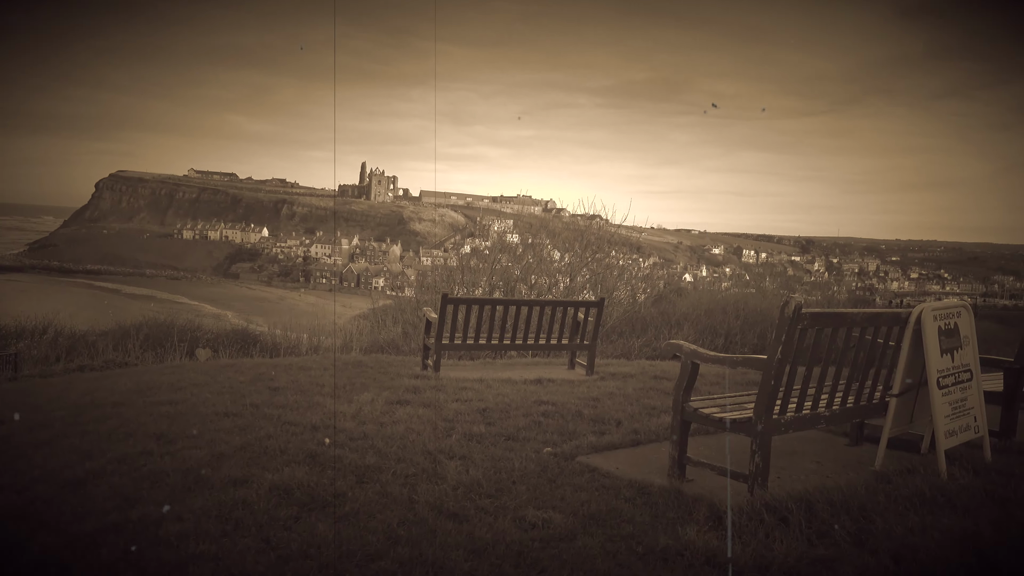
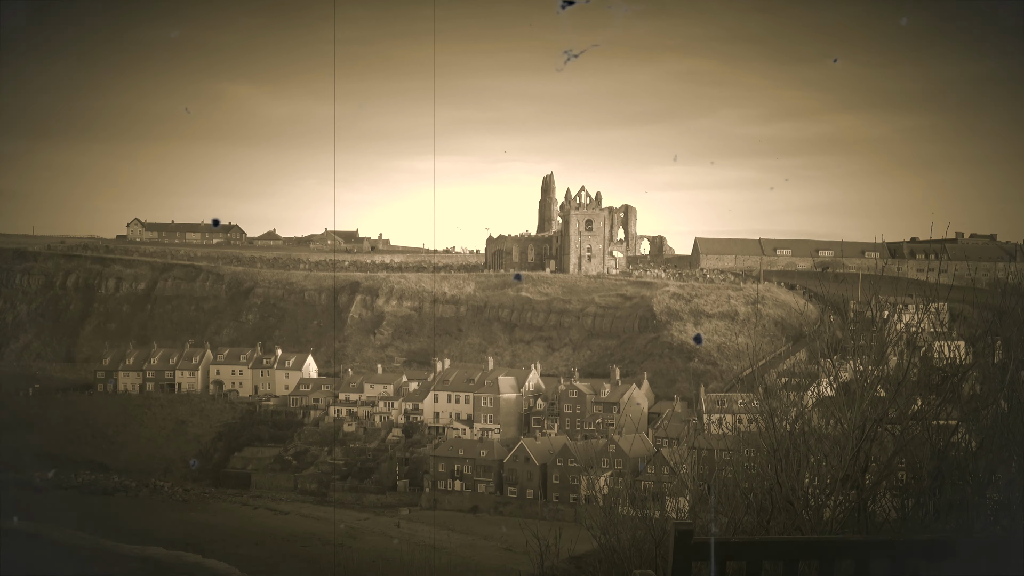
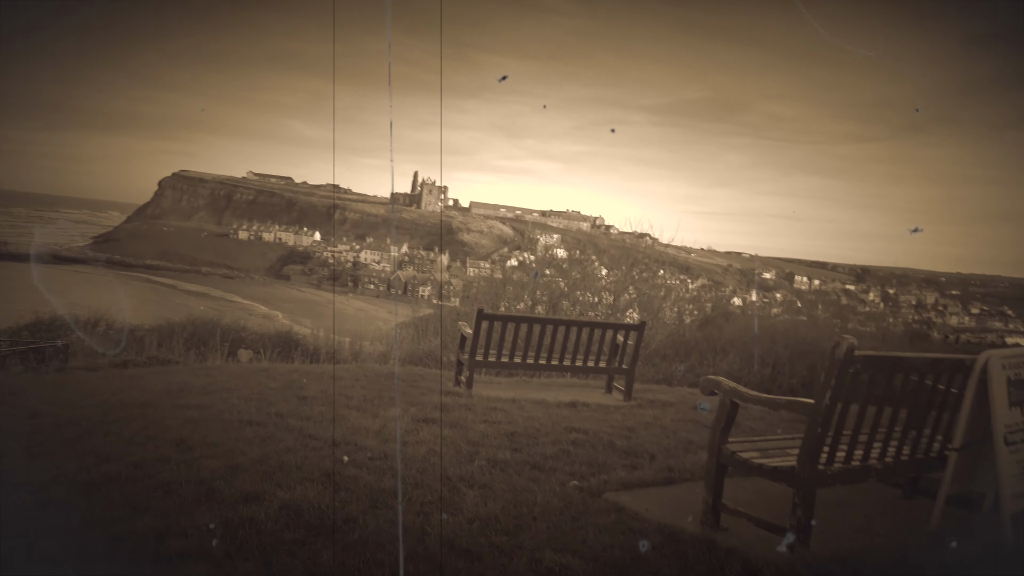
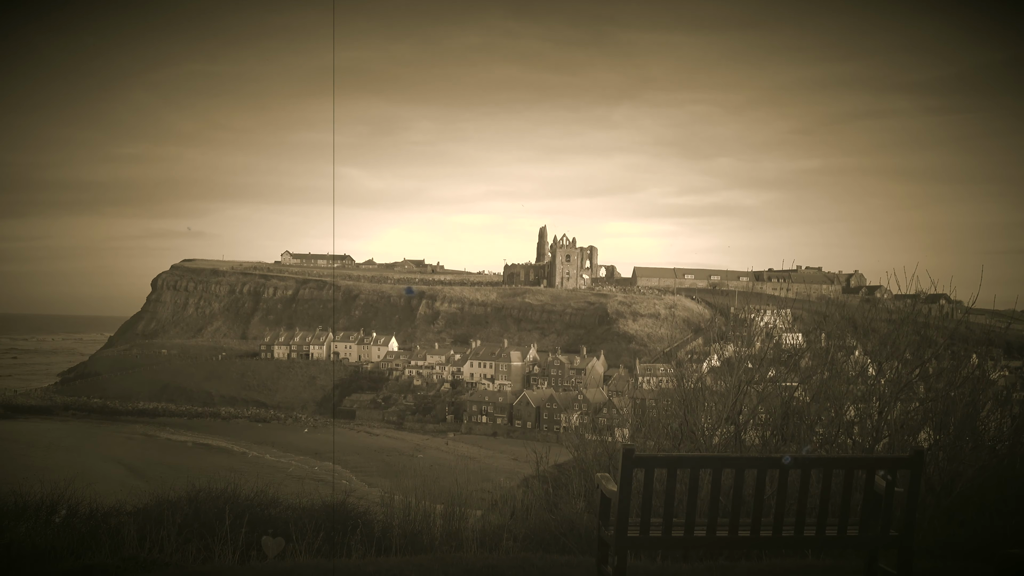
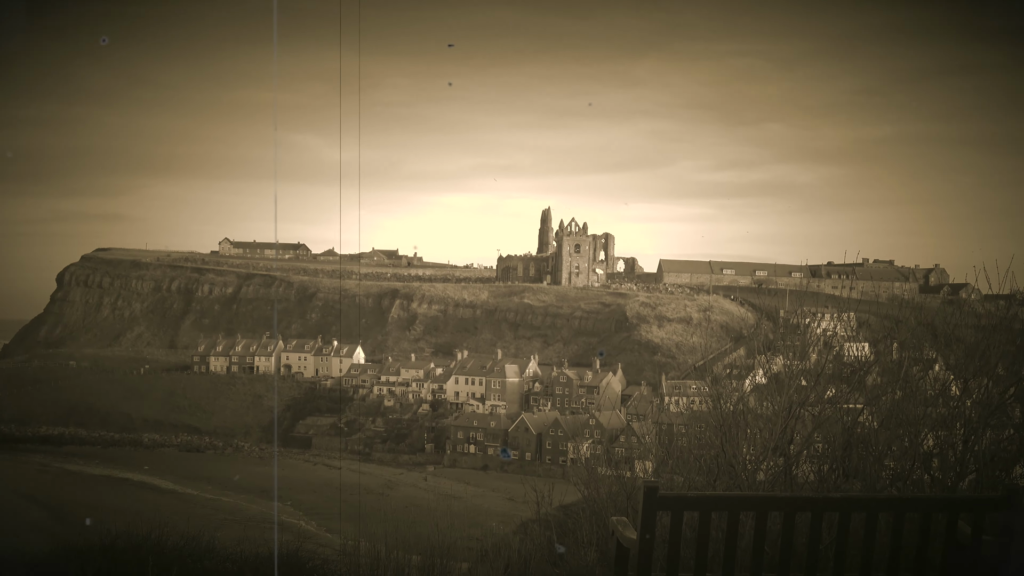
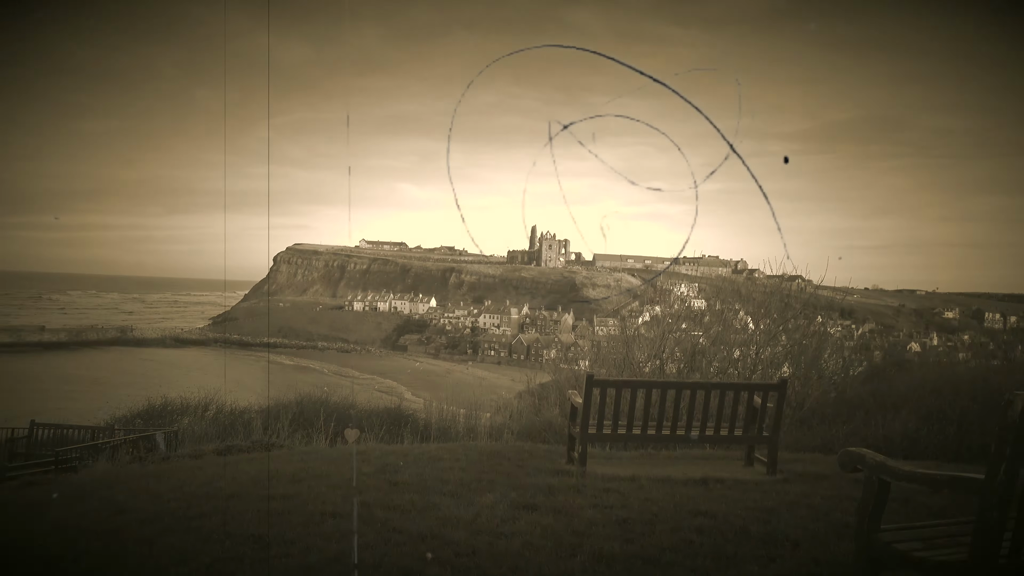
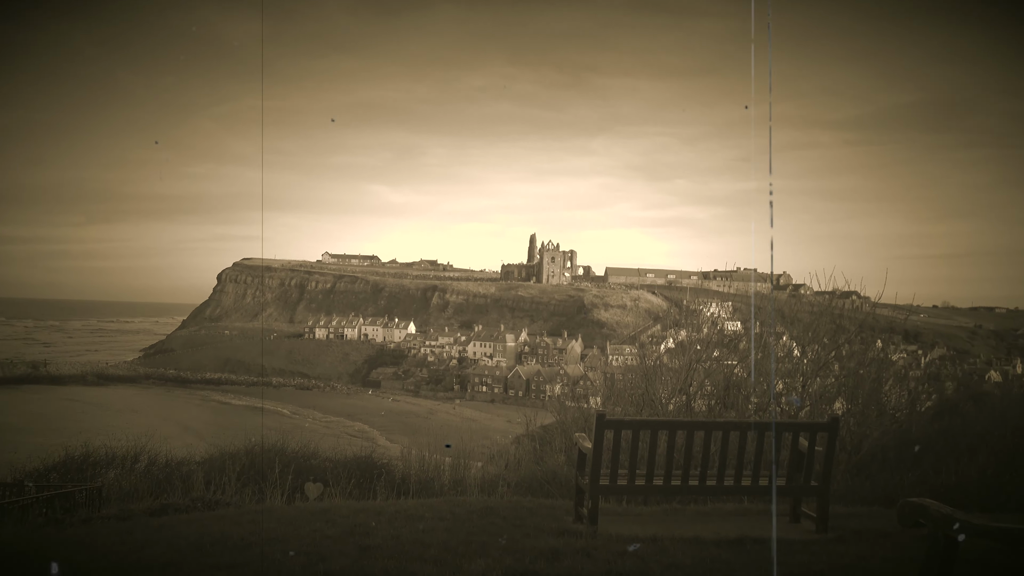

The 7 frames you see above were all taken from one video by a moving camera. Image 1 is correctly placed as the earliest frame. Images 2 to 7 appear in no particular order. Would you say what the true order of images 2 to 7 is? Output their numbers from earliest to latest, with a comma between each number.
3, 6, 7, 4, 5, 2
